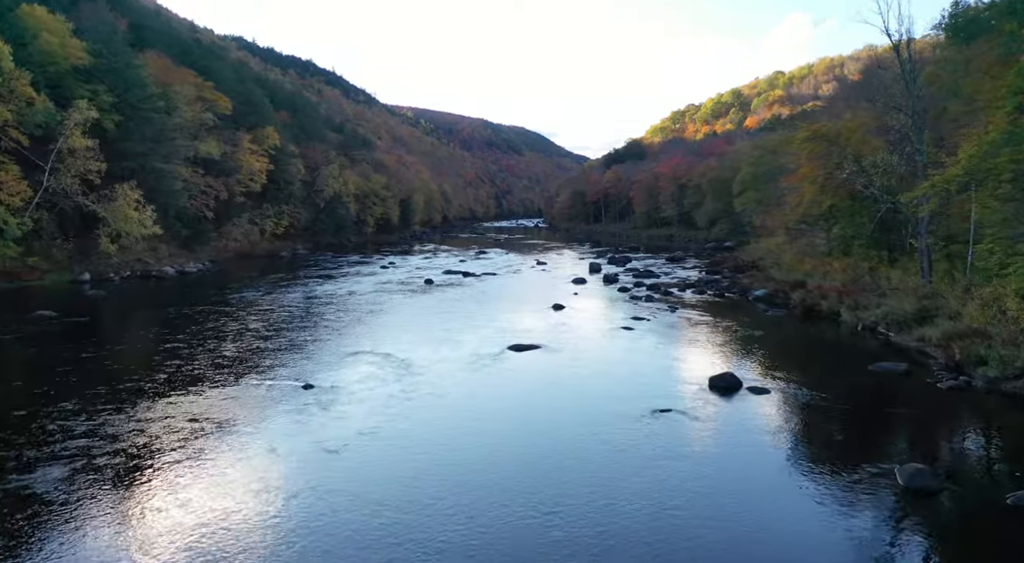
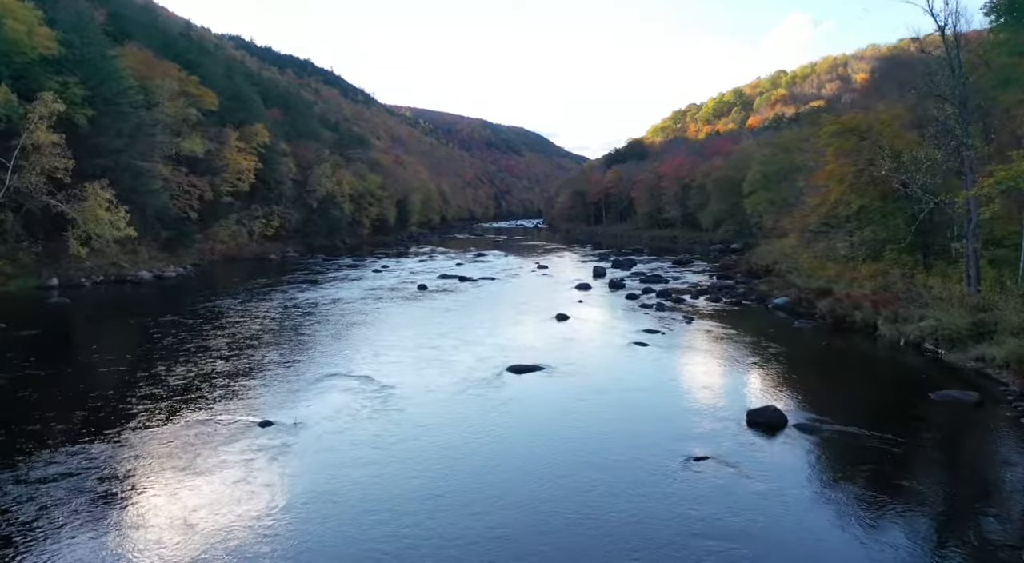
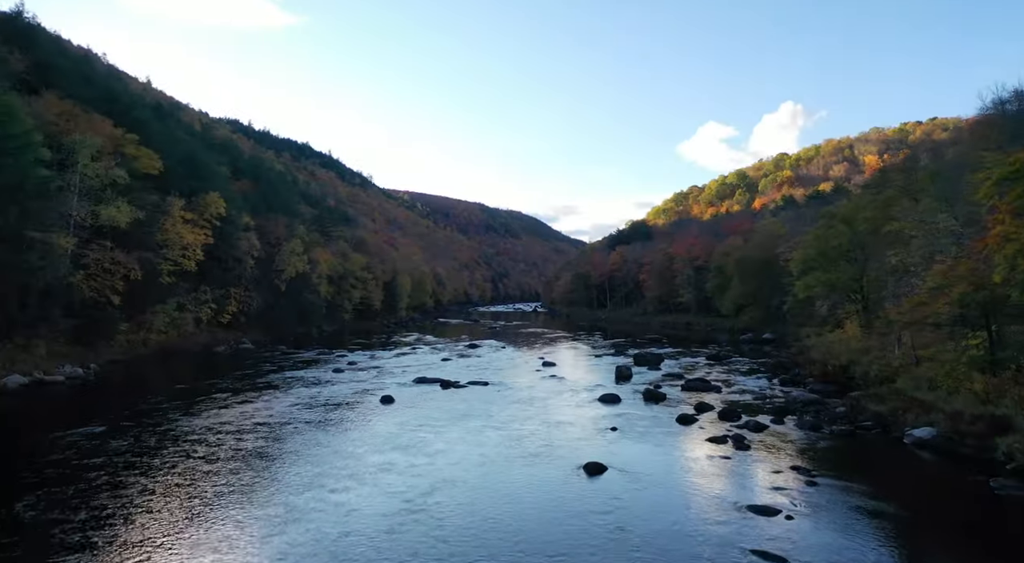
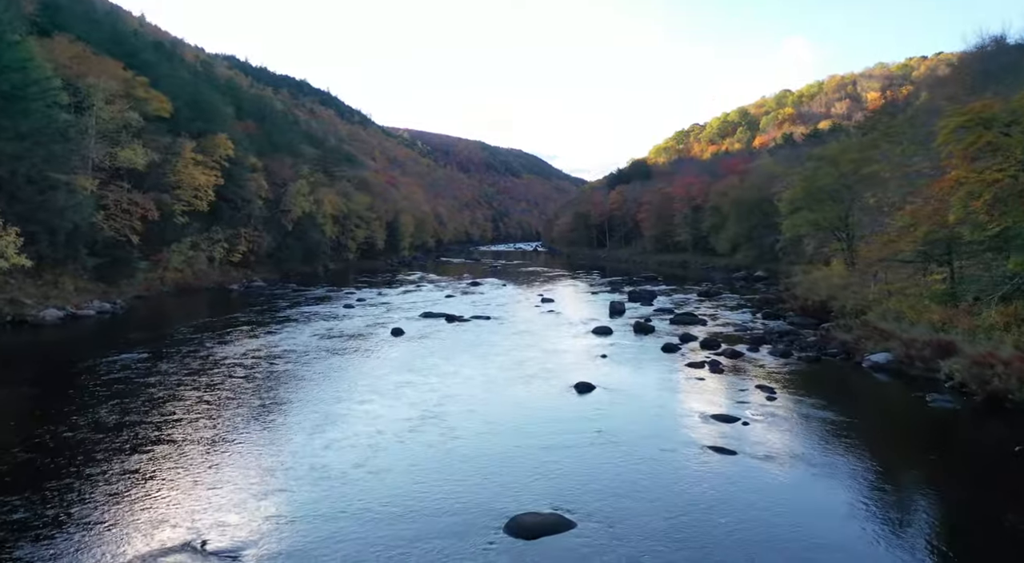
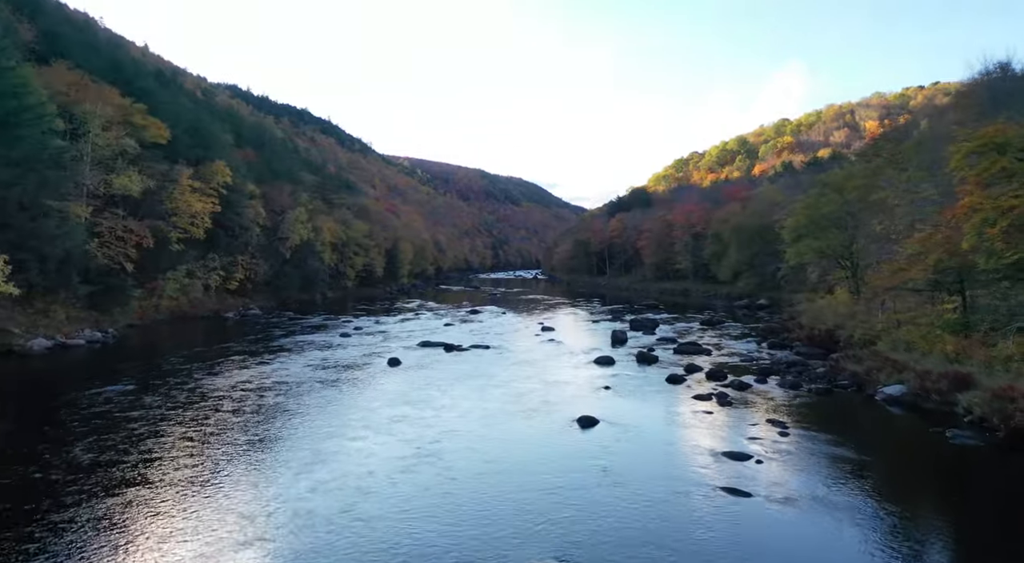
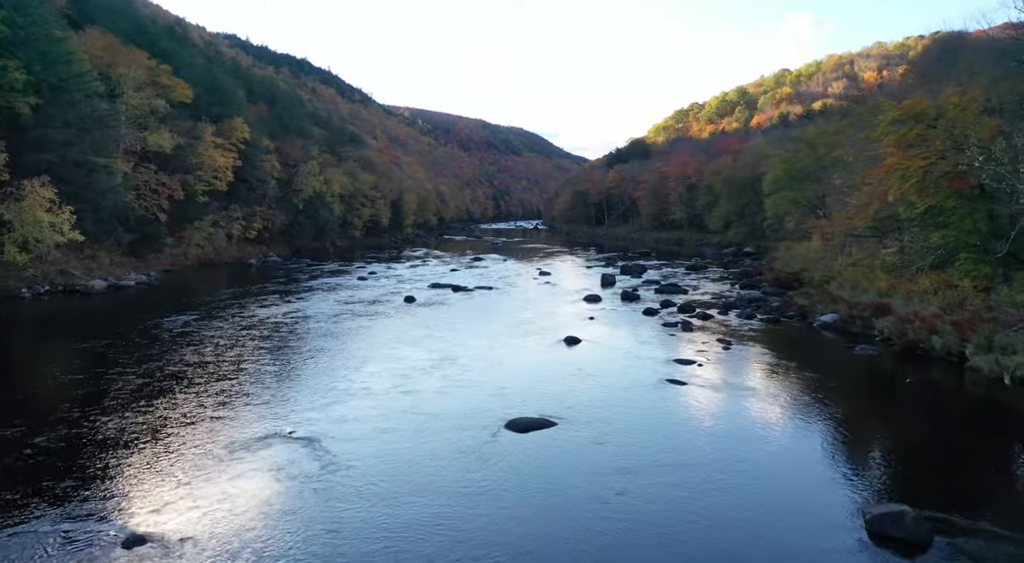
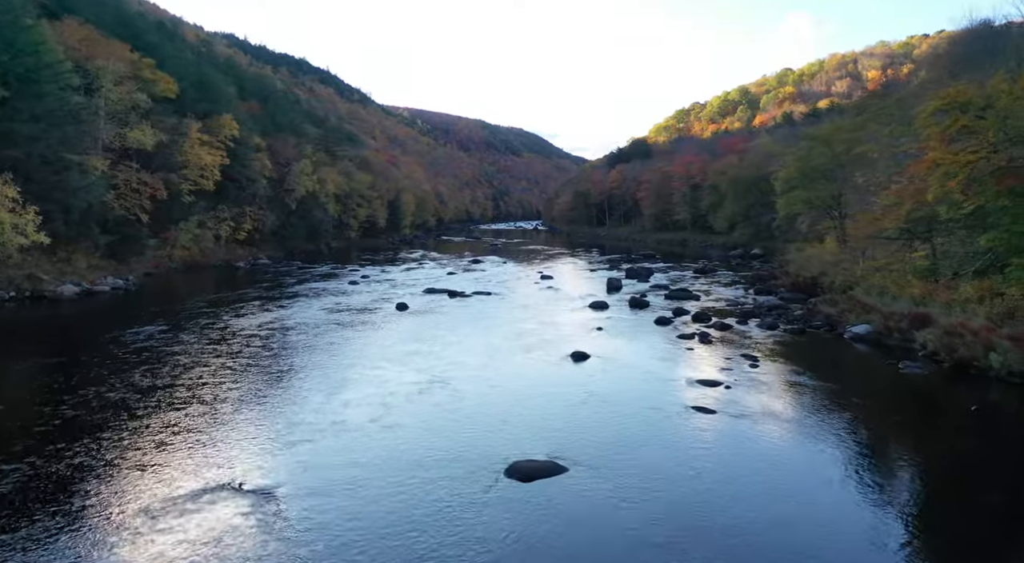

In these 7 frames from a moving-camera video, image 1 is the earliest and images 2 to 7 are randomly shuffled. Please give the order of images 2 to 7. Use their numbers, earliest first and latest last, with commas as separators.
2, 6, 7, 4, 5, 3
